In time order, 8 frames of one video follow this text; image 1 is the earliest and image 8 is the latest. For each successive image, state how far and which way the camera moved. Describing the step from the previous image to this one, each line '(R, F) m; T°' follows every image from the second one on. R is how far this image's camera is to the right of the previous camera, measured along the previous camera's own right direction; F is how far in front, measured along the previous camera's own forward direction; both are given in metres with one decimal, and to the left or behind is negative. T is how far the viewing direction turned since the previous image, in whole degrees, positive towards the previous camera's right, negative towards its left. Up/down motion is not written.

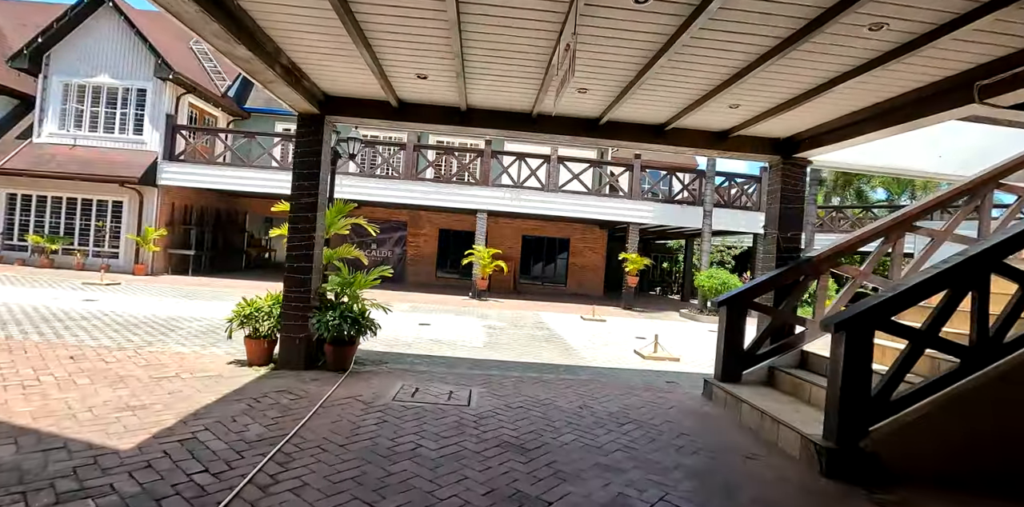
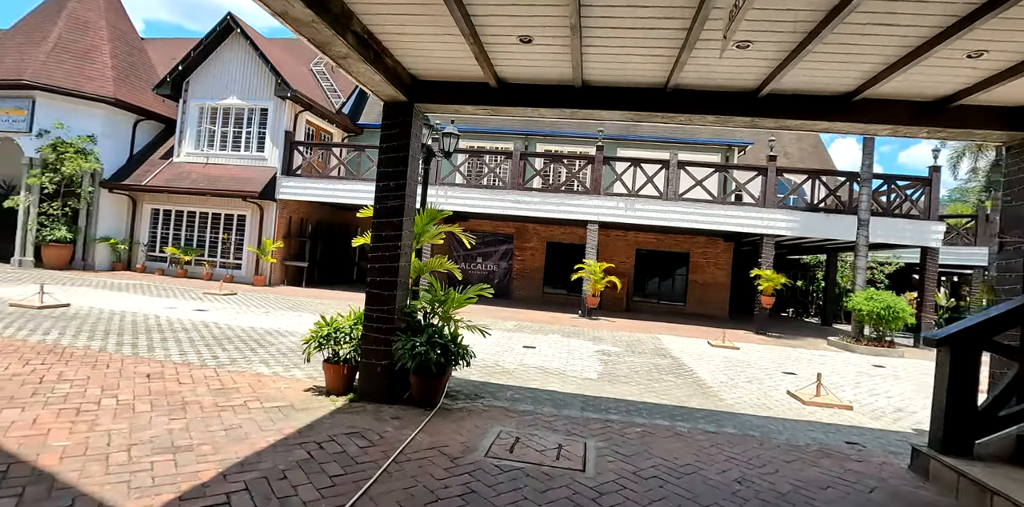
(-0.2, +1.4) m; -12°
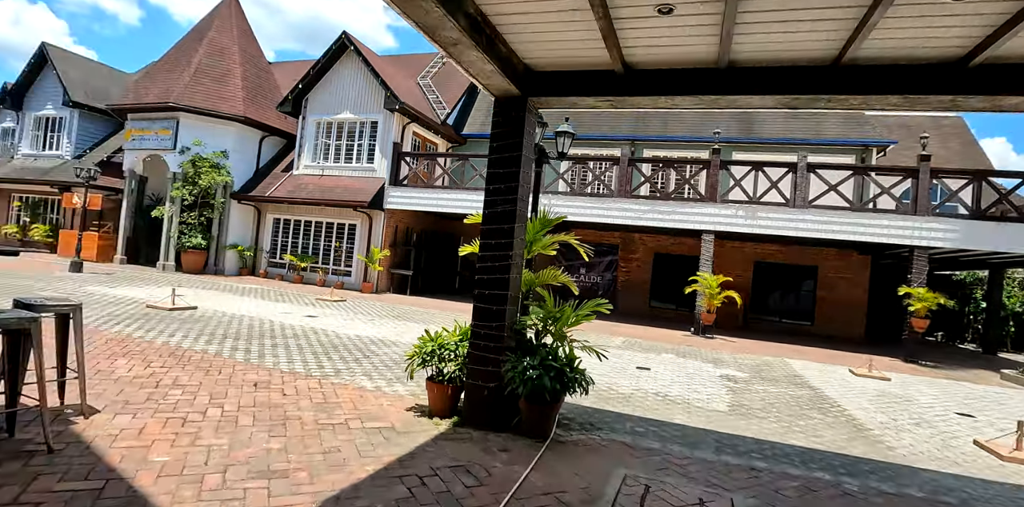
(-0.3, +0.7) m; -10°
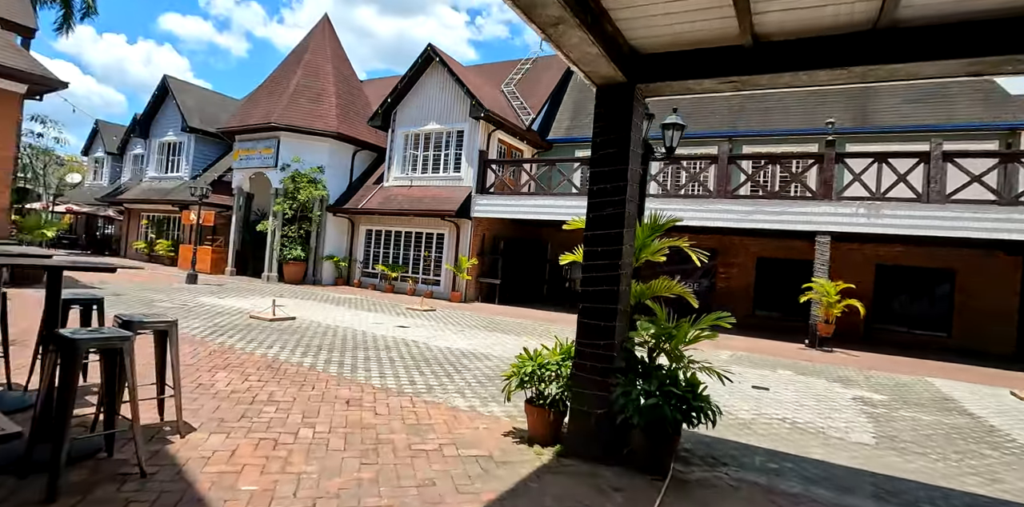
(-0.2, +0.5) m; -9°
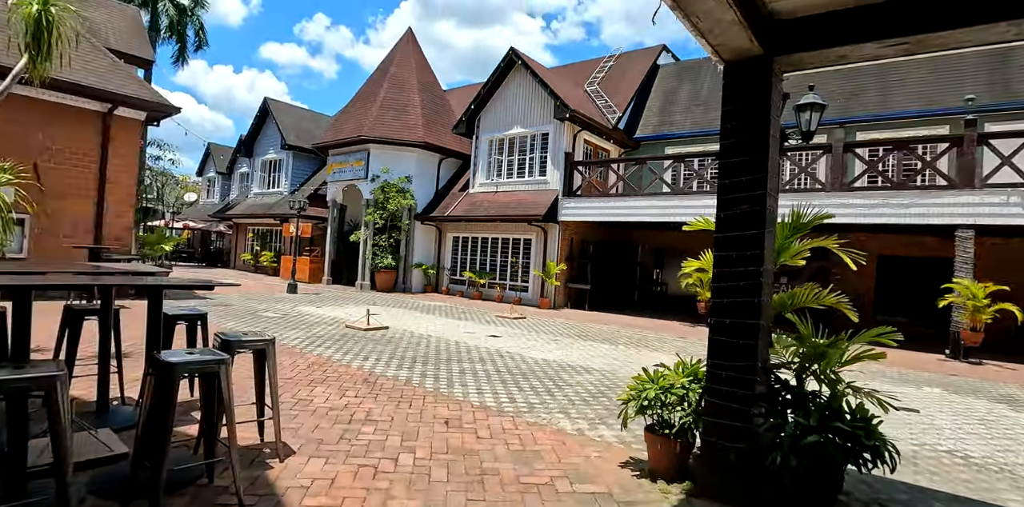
(-0.3, +0.5) m; -9°
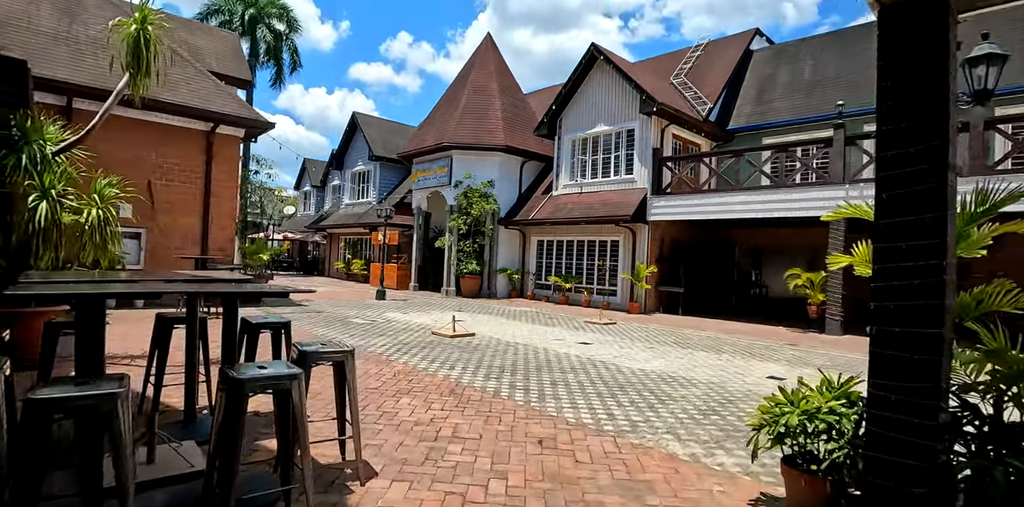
(-0.1, +0.5) m; -9°
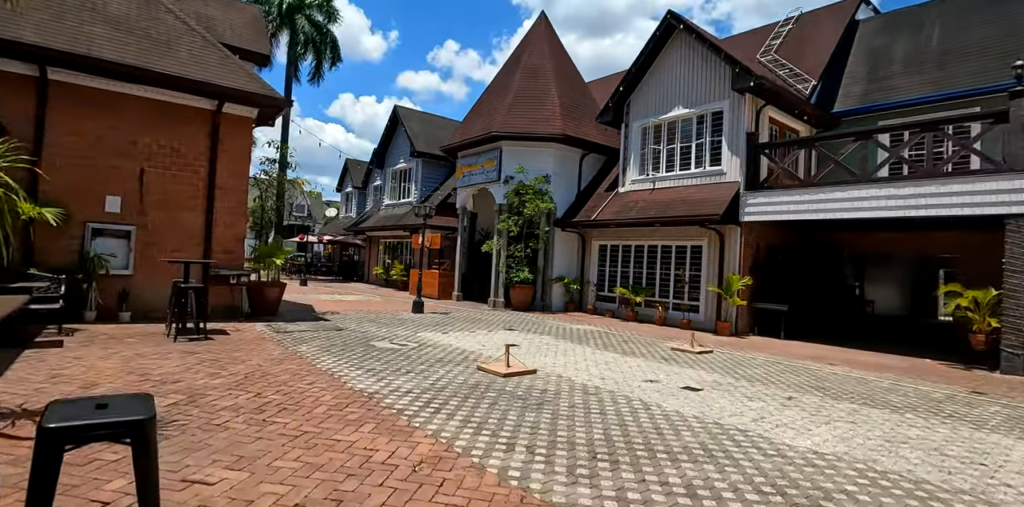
(-0.4, +2.7) m; -5°
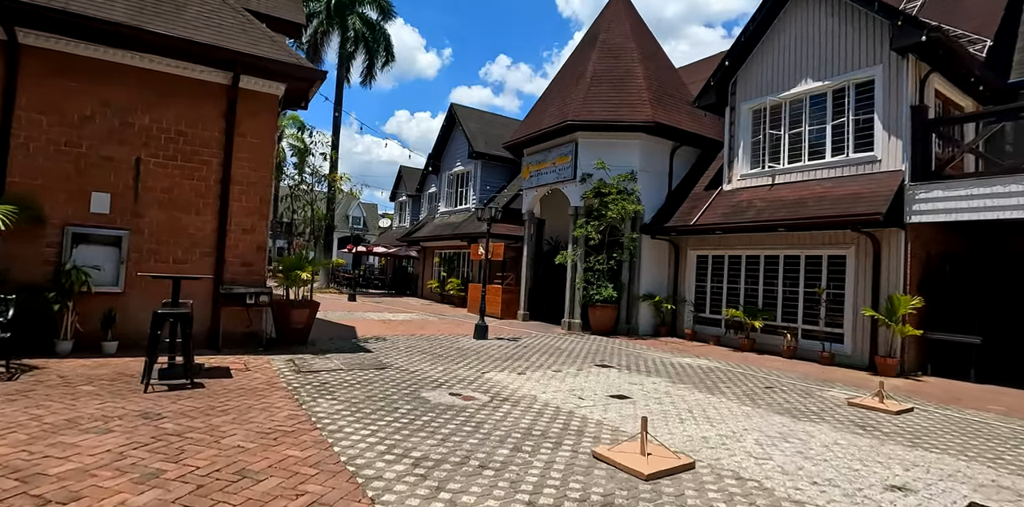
(-0.7, +2.7) m; -6°
